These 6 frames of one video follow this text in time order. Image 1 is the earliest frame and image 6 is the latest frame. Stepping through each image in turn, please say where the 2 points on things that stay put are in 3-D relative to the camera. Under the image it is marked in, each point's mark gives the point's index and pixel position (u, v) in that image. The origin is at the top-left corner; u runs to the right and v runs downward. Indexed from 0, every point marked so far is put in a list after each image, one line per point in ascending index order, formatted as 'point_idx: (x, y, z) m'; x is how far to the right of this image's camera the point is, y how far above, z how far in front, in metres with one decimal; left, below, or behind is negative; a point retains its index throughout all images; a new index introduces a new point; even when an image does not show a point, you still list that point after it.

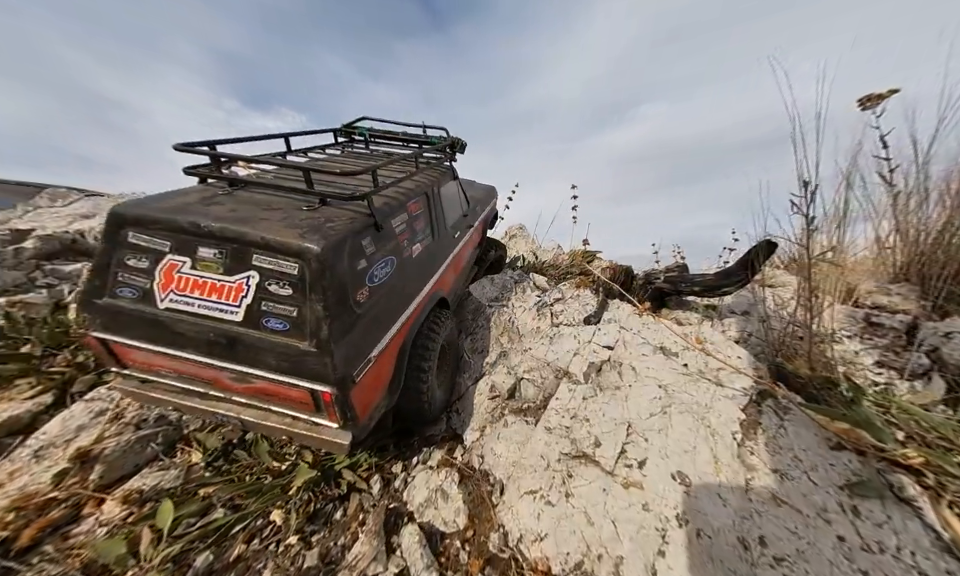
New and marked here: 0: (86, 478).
0: (-2.9, -1.4, +2.2) m
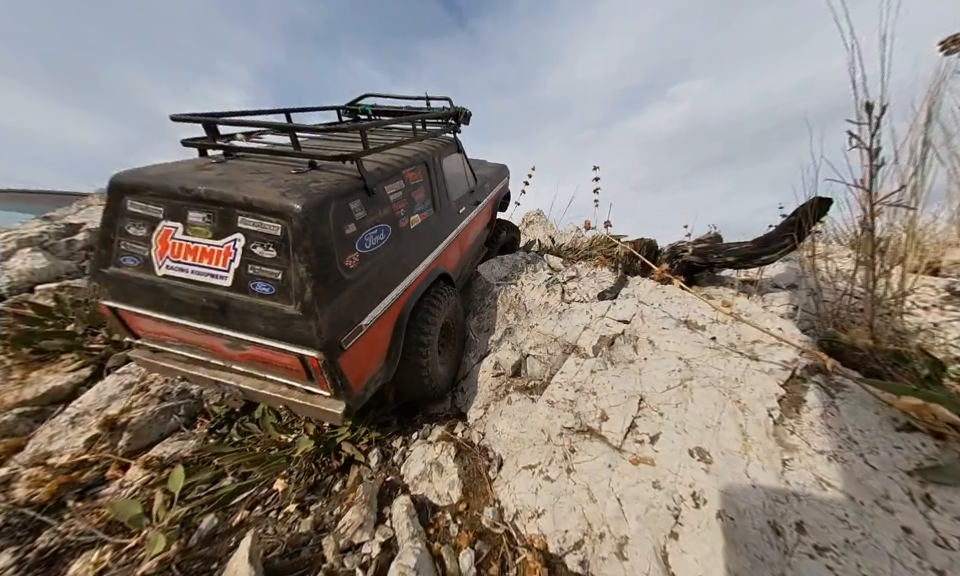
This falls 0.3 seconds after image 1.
0: (-2.9, -1.2, +2.3) m
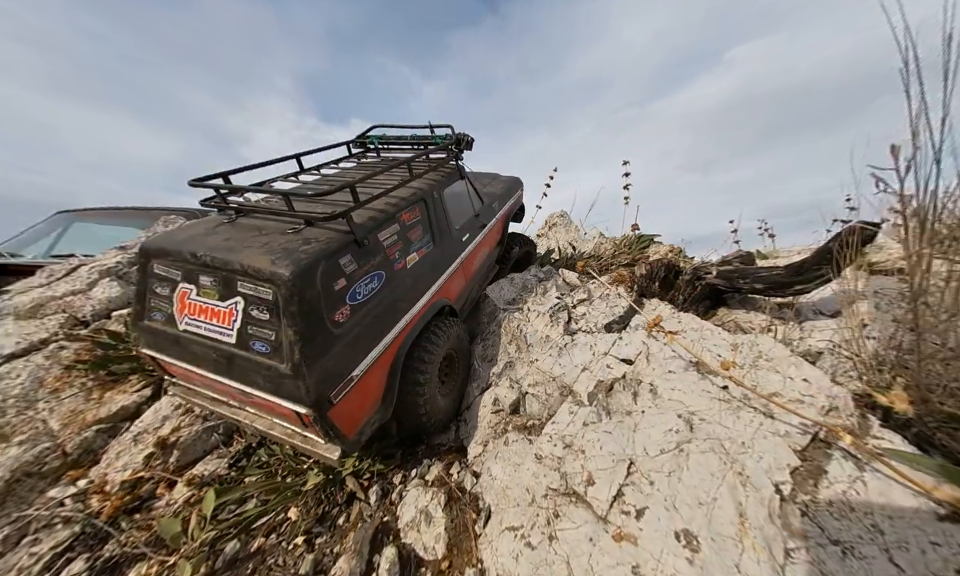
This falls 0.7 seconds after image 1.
0: (-2.9, -1.6, +2.6) m
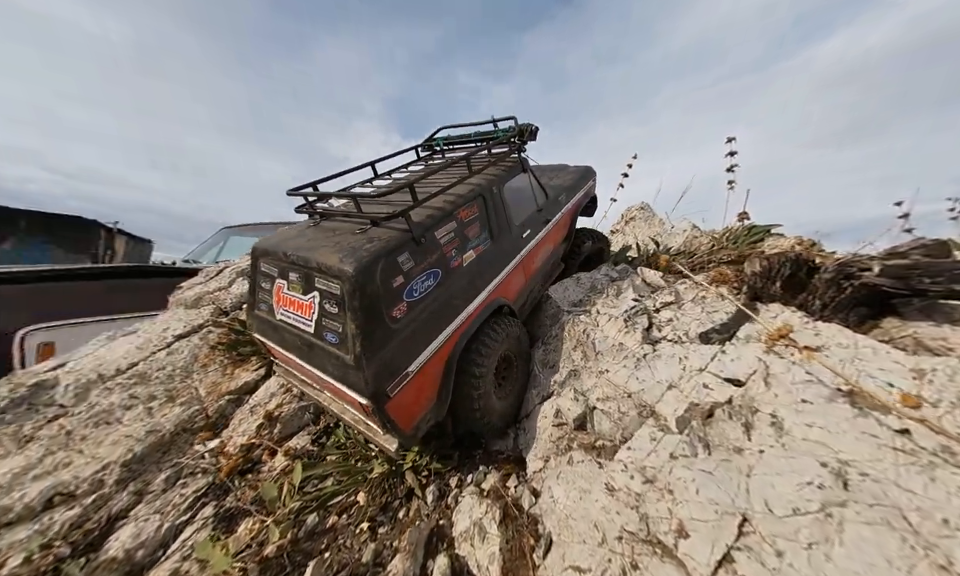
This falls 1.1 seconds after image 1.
0: (-2.2, -1.5, +3.1) m
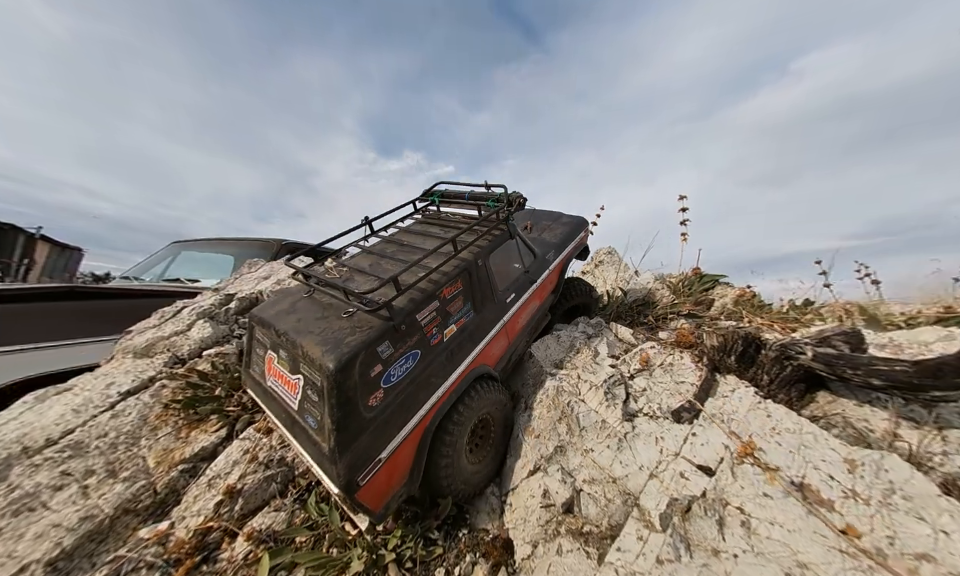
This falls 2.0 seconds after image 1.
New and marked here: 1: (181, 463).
0: (-2.4, -2.2, +2.8) m
1: (-3.4, -2.0, +3.2) m
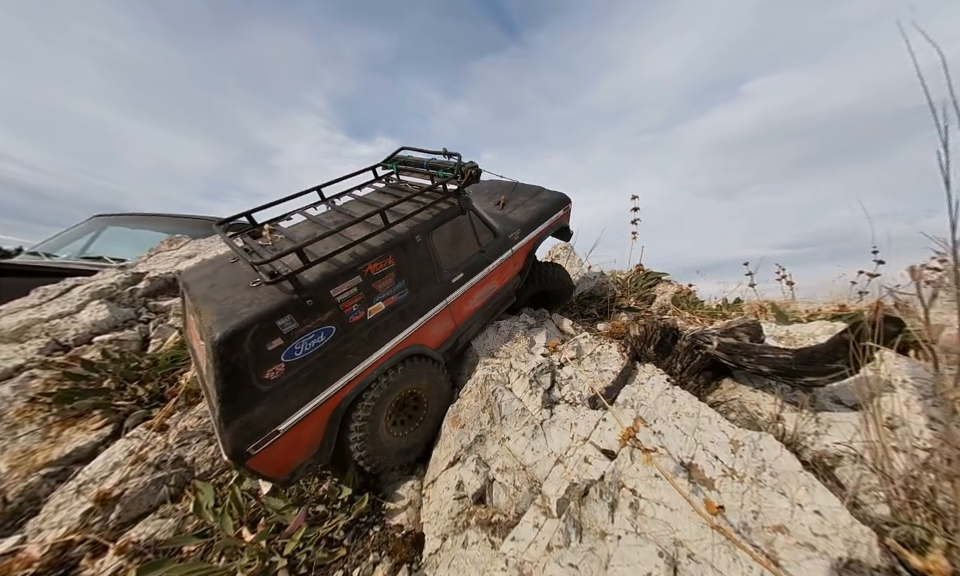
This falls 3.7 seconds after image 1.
0: (-3.2, -1.9, +2.4) m
1: (-4.1, -1.7, +2.7) m
